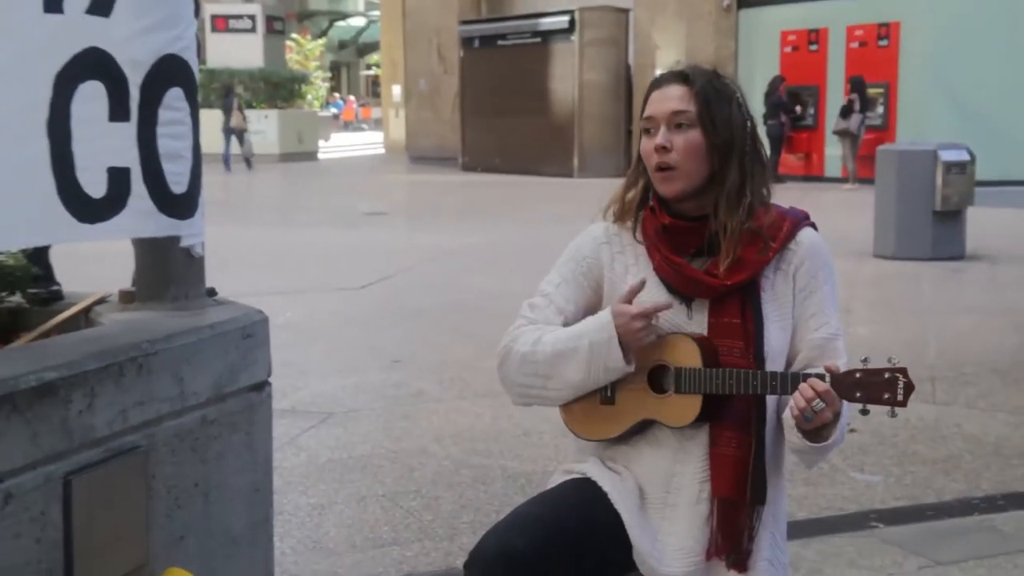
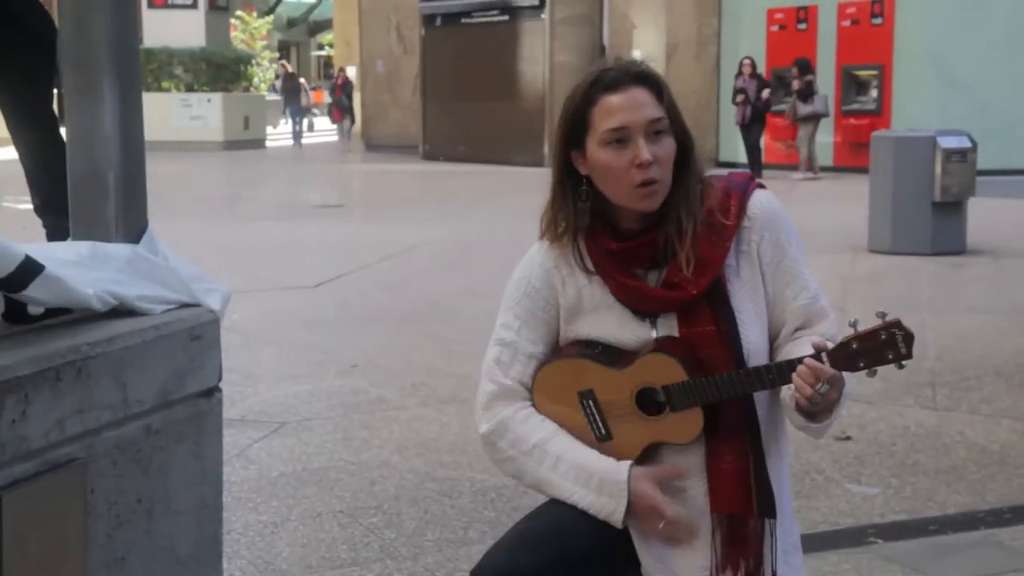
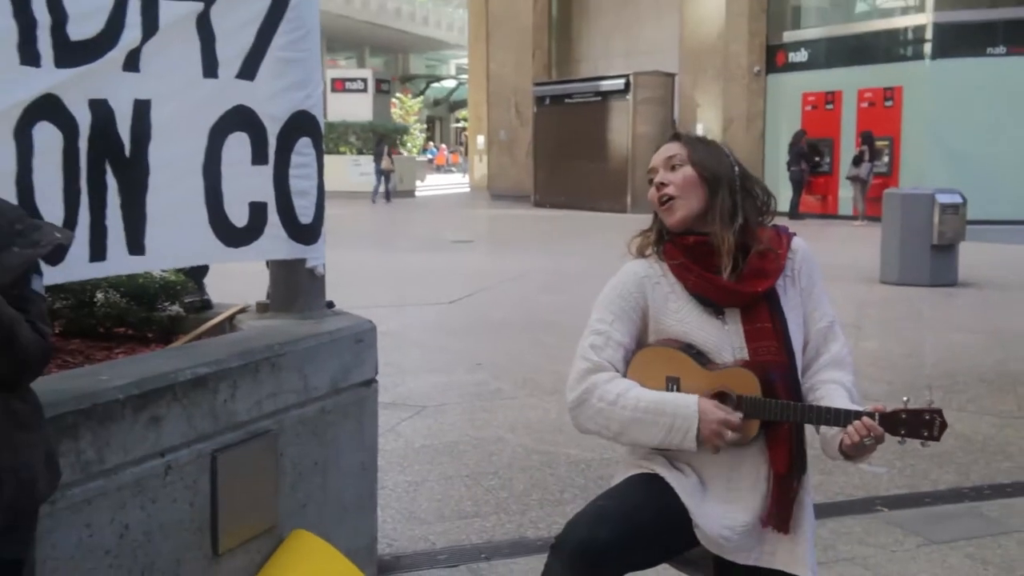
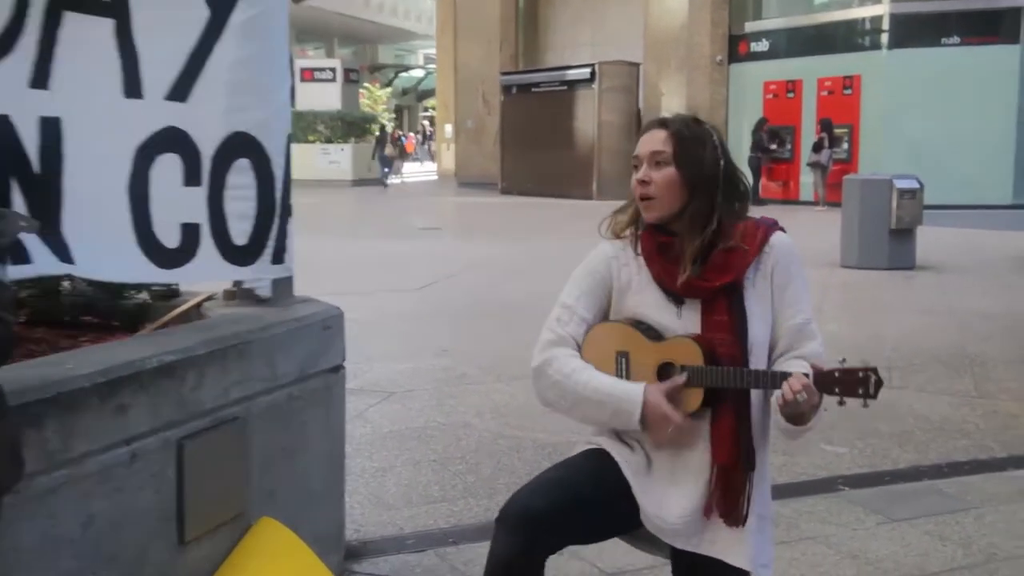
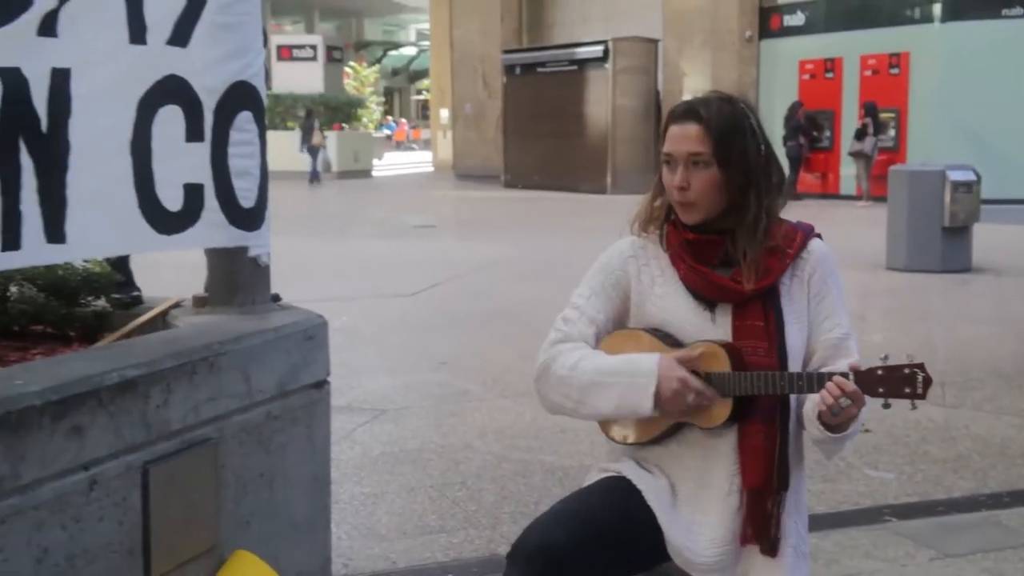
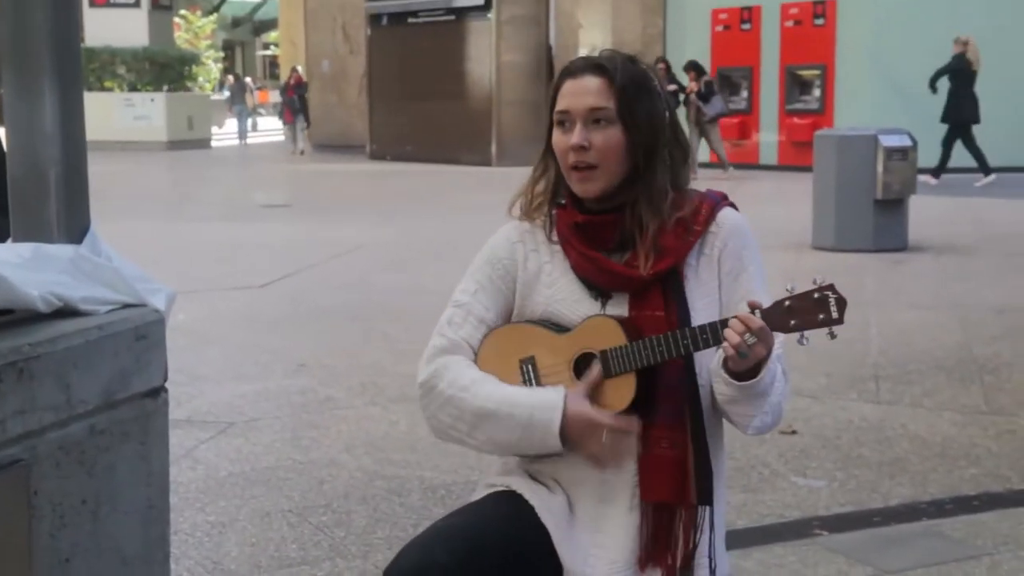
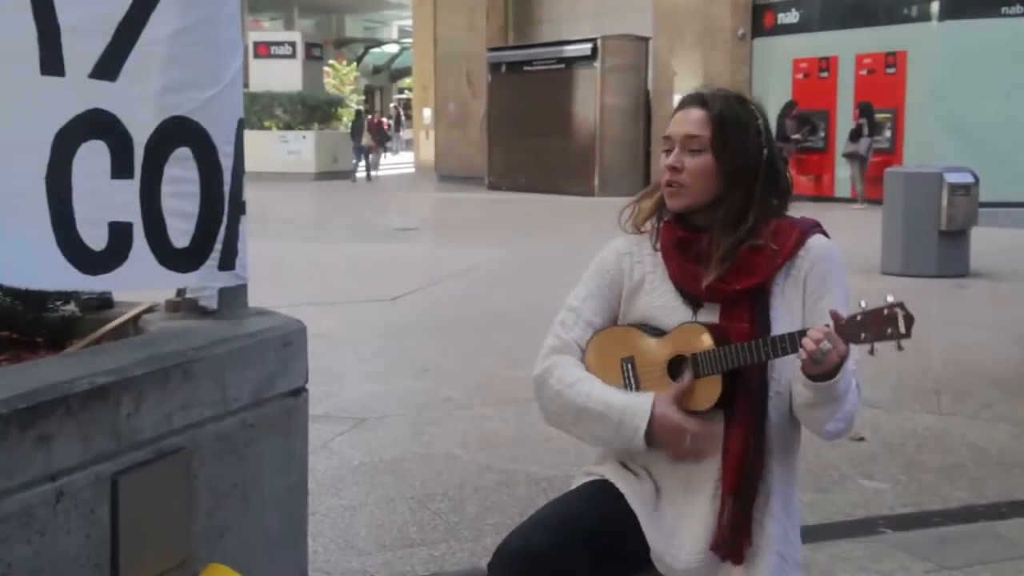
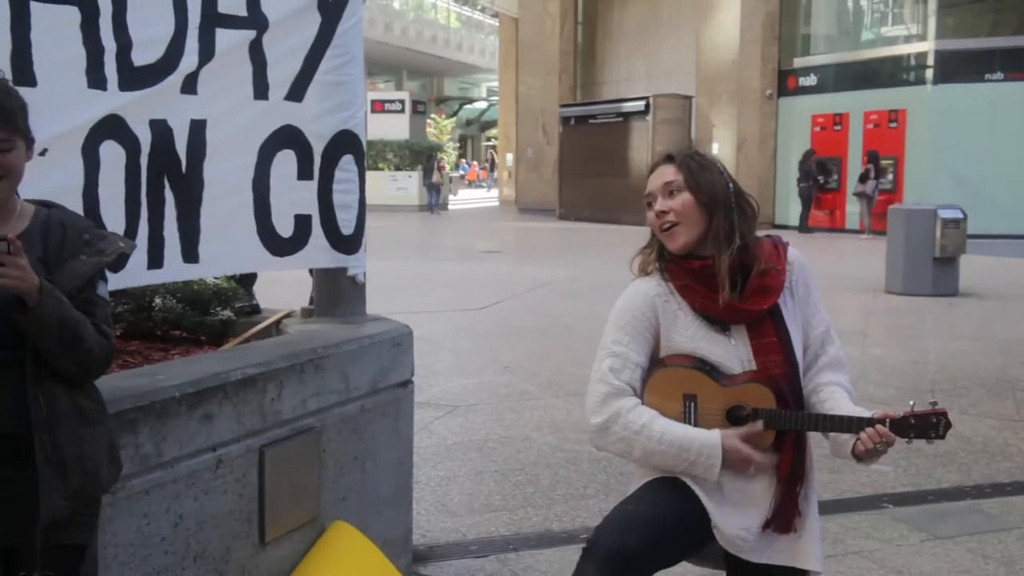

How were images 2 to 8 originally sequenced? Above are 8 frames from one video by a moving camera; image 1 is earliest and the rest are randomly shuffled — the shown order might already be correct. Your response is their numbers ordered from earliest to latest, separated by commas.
5, 3, 8, 4, 7, 2, 6
